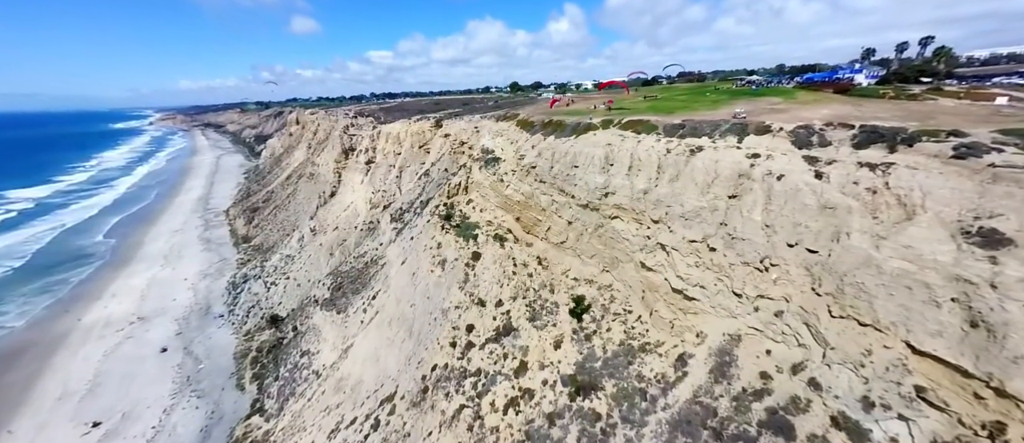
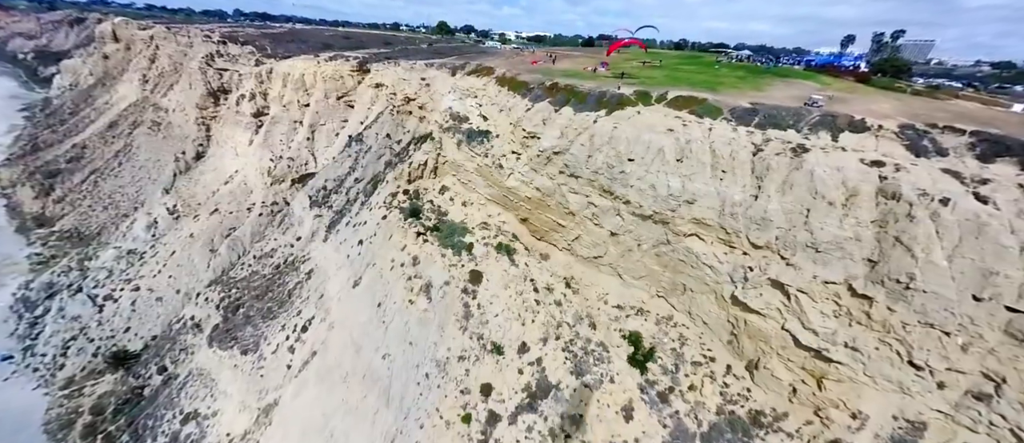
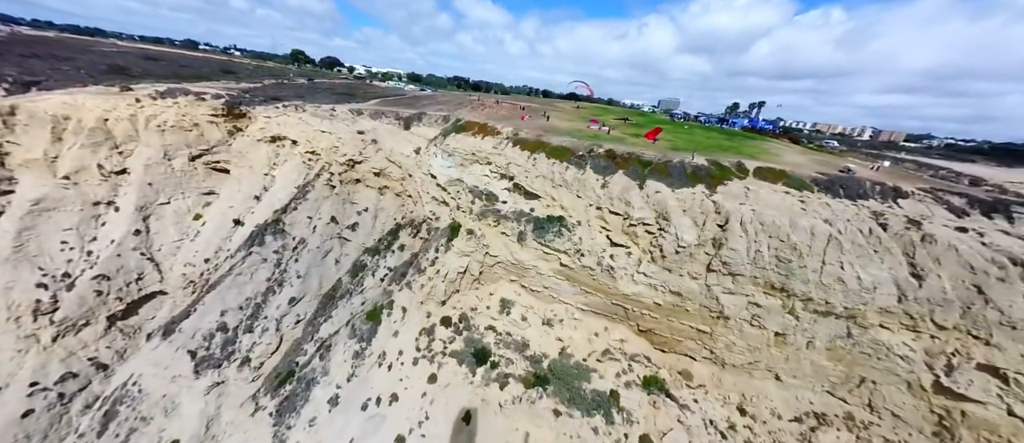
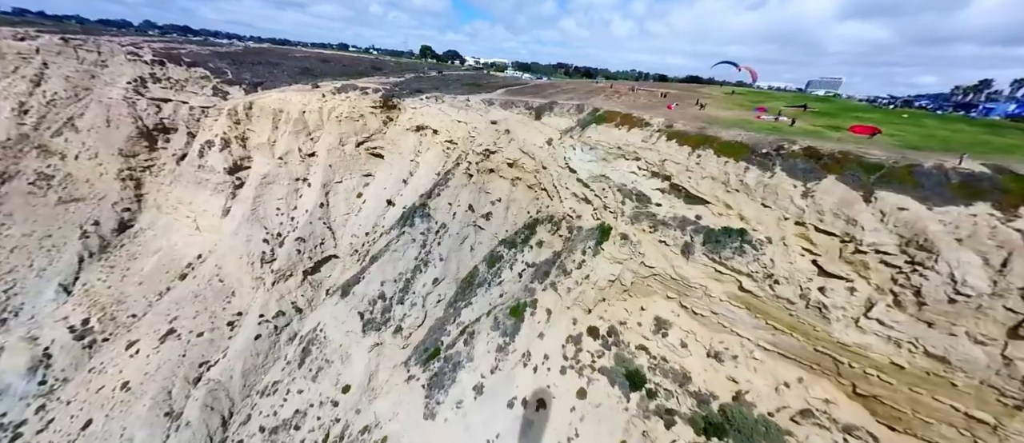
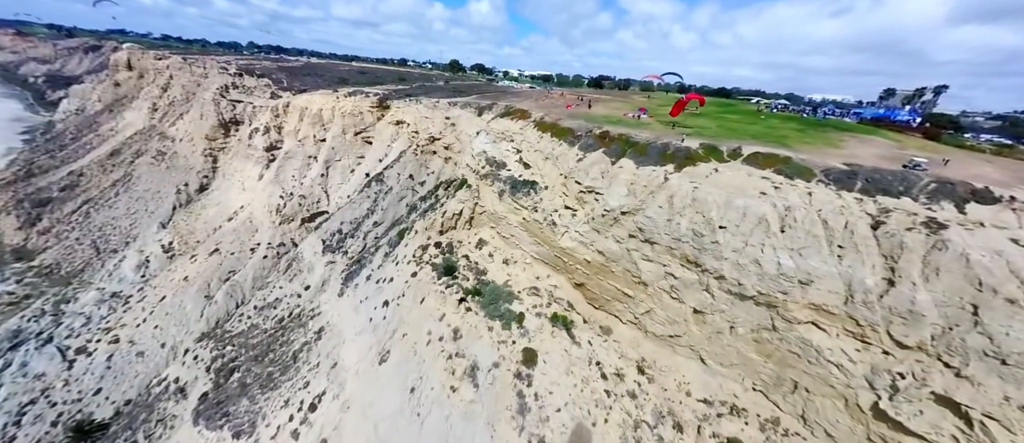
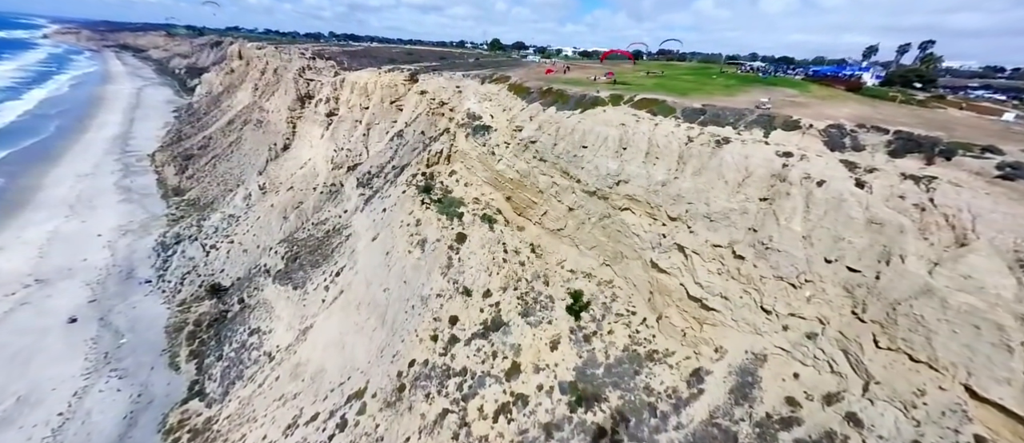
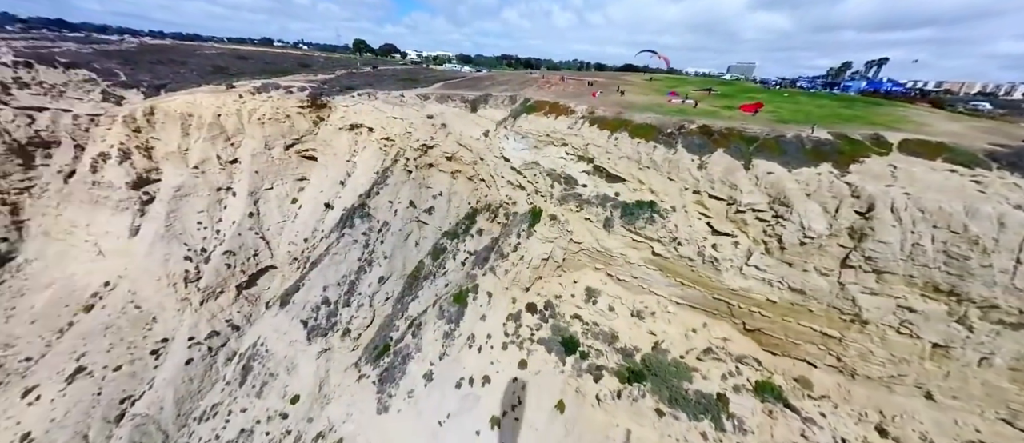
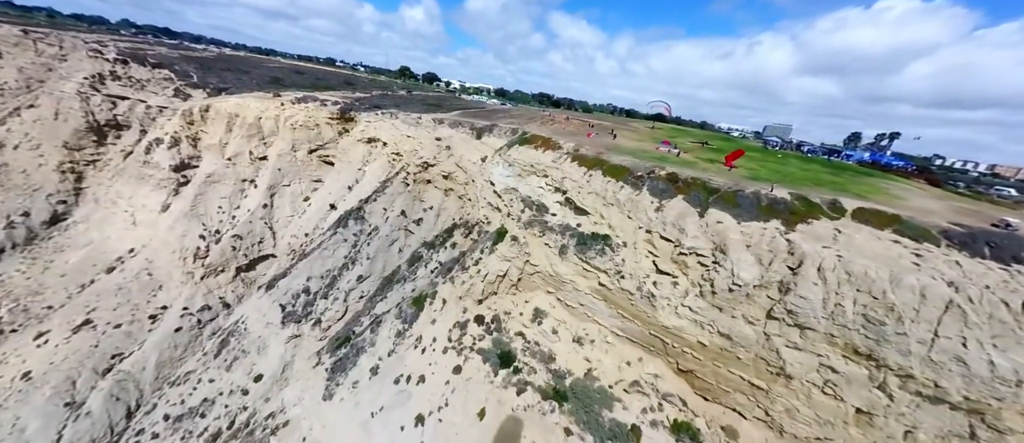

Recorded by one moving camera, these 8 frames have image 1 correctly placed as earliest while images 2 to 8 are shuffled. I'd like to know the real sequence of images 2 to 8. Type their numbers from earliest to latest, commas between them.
6, 2, 5, 8, 3, 7, 4
